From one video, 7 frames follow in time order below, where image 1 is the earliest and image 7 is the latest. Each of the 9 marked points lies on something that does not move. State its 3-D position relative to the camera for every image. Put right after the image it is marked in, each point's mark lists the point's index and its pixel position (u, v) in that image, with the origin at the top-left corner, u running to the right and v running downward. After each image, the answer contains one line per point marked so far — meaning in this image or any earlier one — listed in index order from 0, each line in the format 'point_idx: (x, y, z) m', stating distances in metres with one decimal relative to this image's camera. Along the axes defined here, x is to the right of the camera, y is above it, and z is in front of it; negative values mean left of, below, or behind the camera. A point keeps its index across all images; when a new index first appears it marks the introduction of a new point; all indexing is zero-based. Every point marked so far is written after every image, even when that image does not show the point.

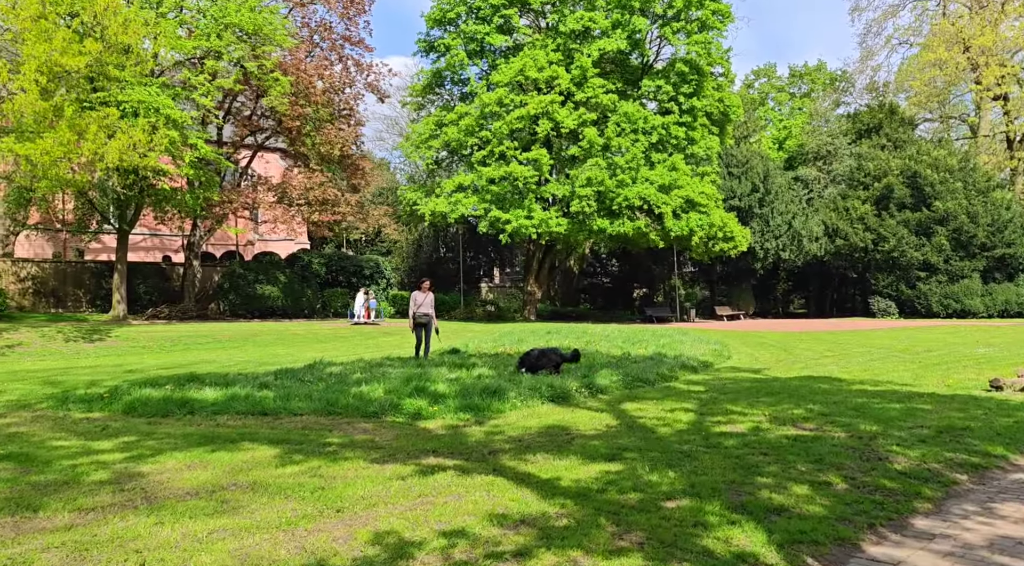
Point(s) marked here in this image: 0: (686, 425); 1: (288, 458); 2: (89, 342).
0: (+1.5, -1.2, +7.1) m
1: (-1.5, -1.2, +5.7) m
2: (-9.7, -1.3, +19.2) m
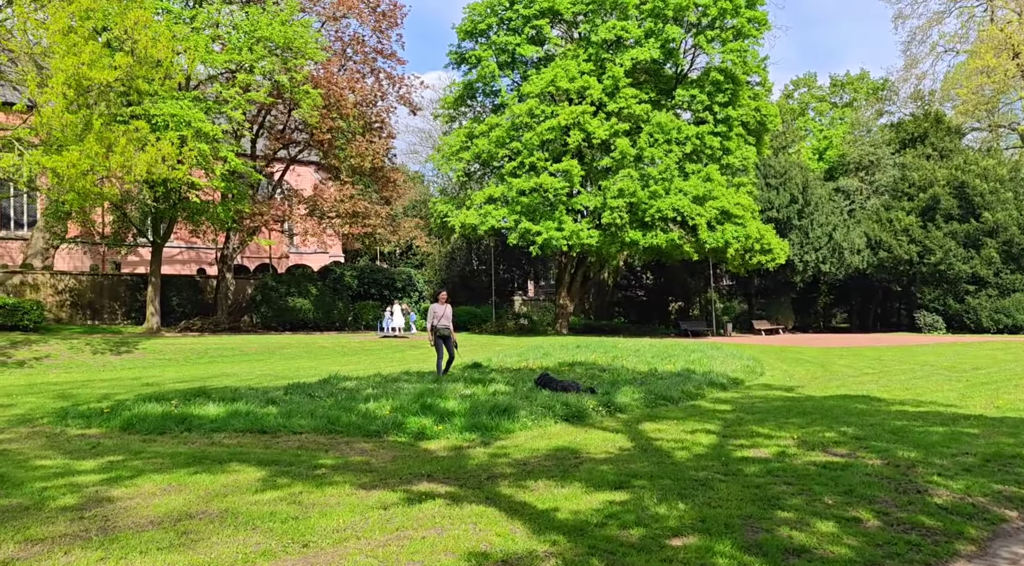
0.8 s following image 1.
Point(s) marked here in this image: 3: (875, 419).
0: (+1.5, -1.3, +6.6) m
1: (-1.5, -1.3, +5.3) m
2: (-9.1, -1.6, +19.2) m
3: (+3.6, -1.3, +8.2) m
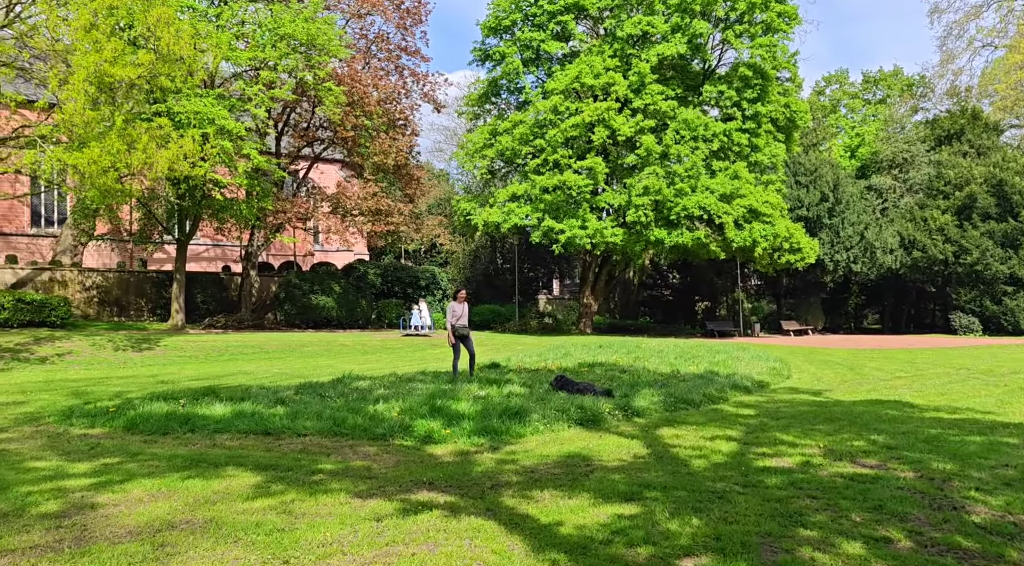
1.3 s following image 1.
0: (+1.6, -1.3, +6.2) m
1: (-1.5, -1.2, +5.1) m
2: (-8.6, -1.6, +19.2) m
3: (+3.7, -1.3, +7.8) m
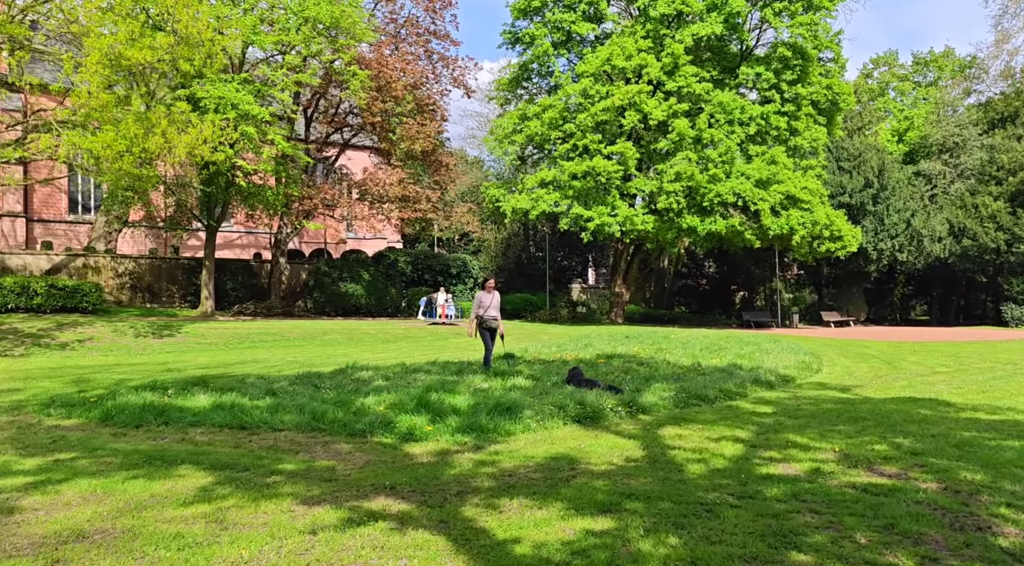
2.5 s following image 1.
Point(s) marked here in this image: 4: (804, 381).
0: (+1.4, -1.2, +5.6) m
1: (-1.7, -1.1, +4.7) m
2: (-8.1, -1.2, +19.1) m
3: (+3.6, -1.2, +7.2) m
4: (+3.9, -1.3, +11.3) m
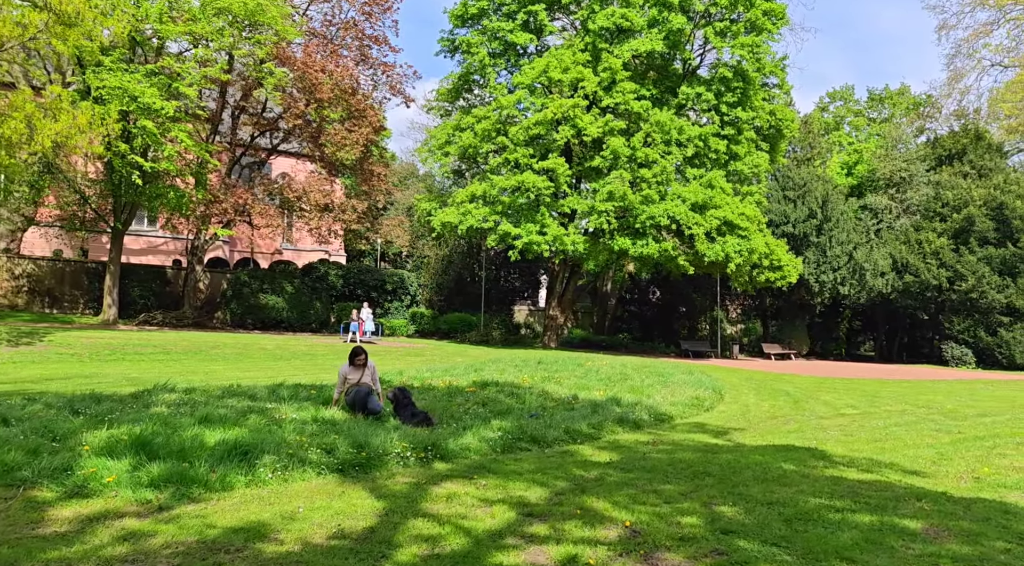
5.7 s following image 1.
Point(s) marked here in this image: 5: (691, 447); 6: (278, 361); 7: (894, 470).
0: (-0.2, -1.3, +4.2) m
1: (-3.3, -1.1, +3.1) m
2: (-10.3, -1.3, +17.3) m
3: (+1.9, -1.4, +5.8) m
4: (+2.0, -1.6, +10.0) m
5: (+1.7, -1.6, +8.0) m
6: (-5.1, -1.7, +18.3) m
7: (+3.1, -1.5, +6.9) m
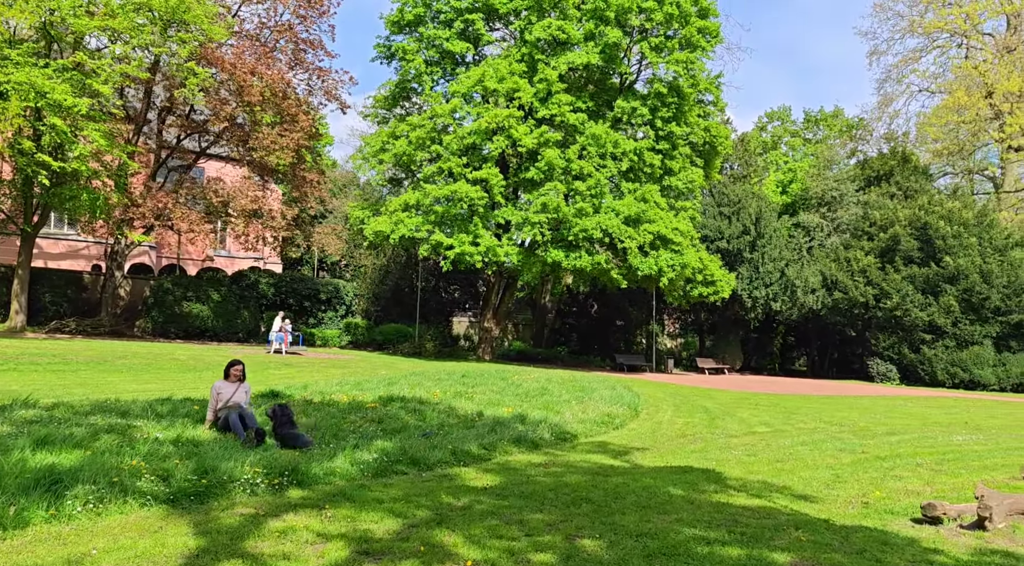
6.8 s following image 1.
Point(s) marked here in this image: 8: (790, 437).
0: (-1.0, -1.3, +3.7) m
1: (-4.1, -1.1, +2.5) m
2: (-11.8, -1.4, +16.1) m
3: (+1.0, -1.5, +5.4) m
4: (+0.9, -1.8, +9.6) m
5: (+0.7, -1.7, +7.7) m
6: (-6.8, -1.9, +17.5) m
7: (+2.2, -1.7, +6.6) m
8: (+3.5, -2.0, +10.7) m
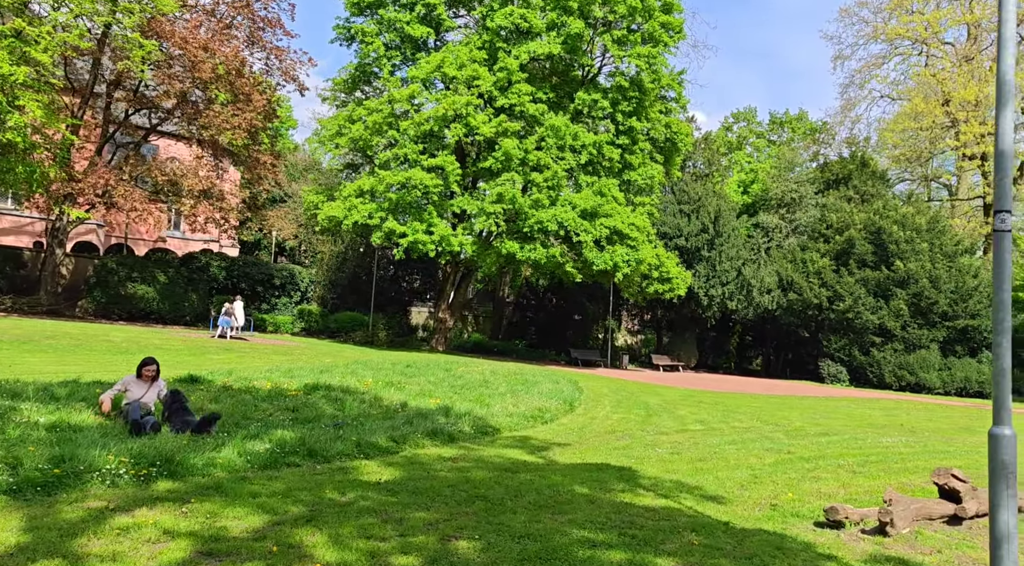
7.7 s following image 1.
0: (-1.7, -1.2, +3.3) m
1: (-4.6, -0.9, +2.0) m
2: (-12.9, -0.8, +15.3) m
3: (+0.3, -1.5, +5.1) m
4: (0.0, -1.7, +9.3) m
5: (-0.1, -1.6, +7.3) m
6: (-8.0, -1.4, +16.9) m
7: (+1.4, -1.6, +6.4) m
8: (+2.6, -1.9, +10.5) m
